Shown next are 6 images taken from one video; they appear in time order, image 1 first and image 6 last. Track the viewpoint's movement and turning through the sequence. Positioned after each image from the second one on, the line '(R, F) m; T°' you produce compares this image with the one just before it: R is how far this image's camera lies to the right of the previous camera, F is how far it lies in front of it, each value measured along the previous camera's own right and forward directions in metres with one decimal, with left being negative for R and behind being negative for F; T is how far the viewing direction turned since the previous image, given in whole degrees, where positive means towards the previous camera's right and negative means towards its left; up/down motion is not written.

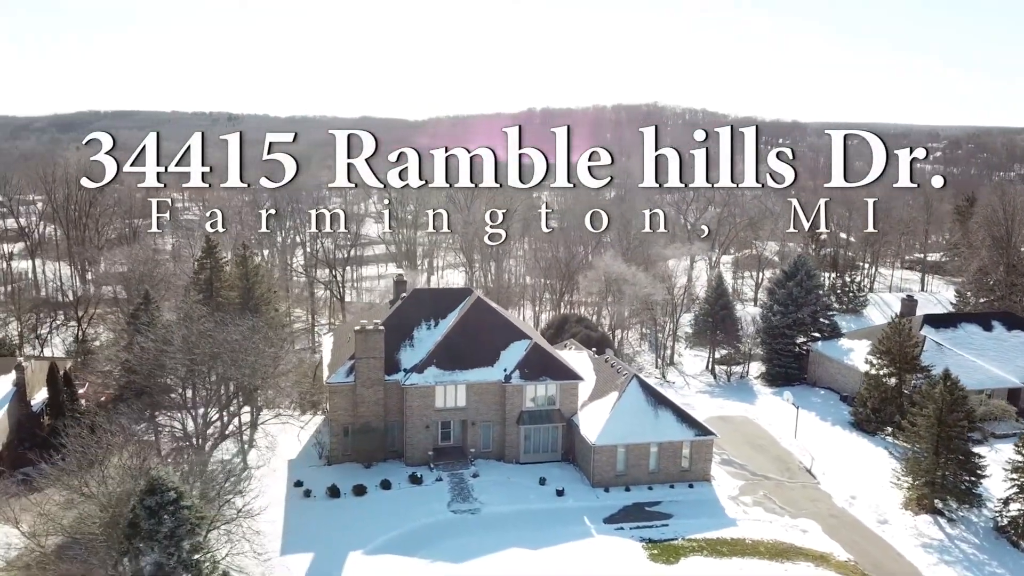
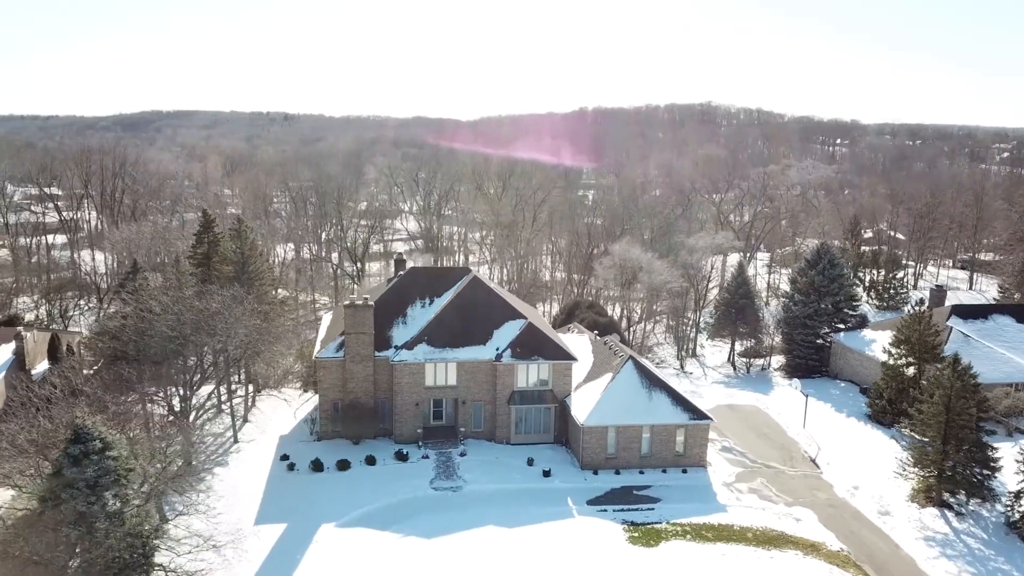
(+2.0, +0.6) m; -3°
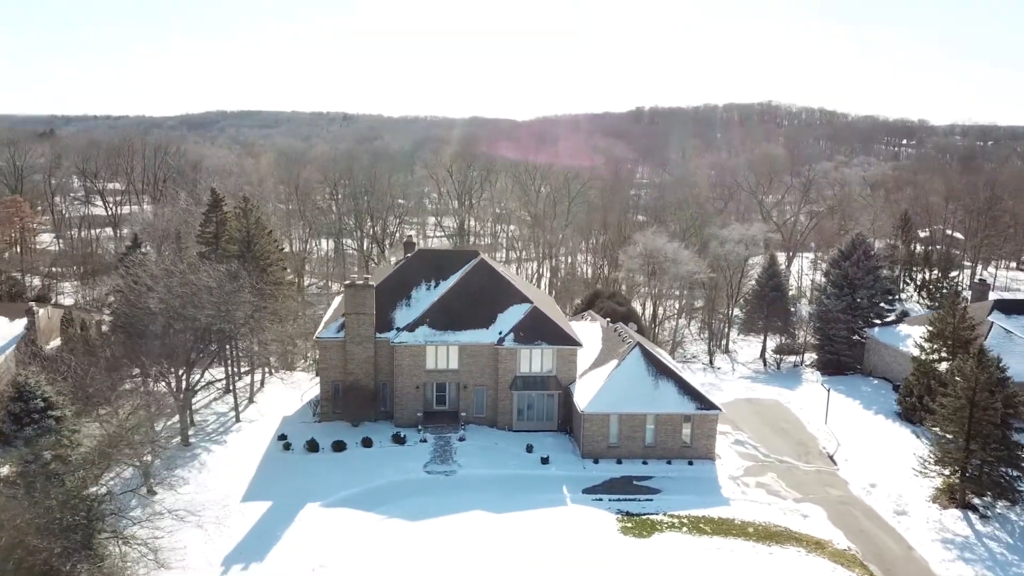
(+1.7, +0.8) m; -4°
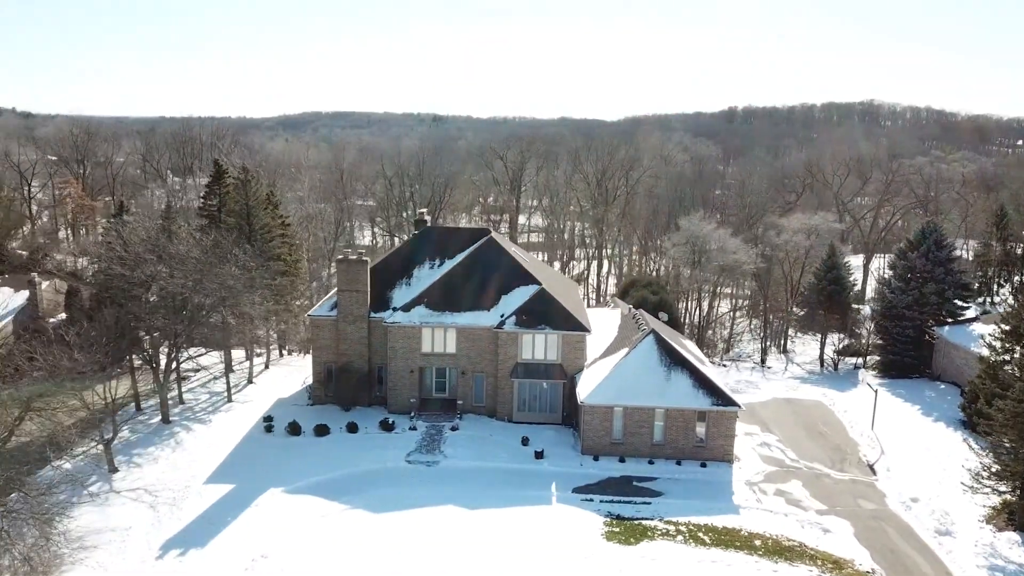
(+2.7, +2.3) m; -6°
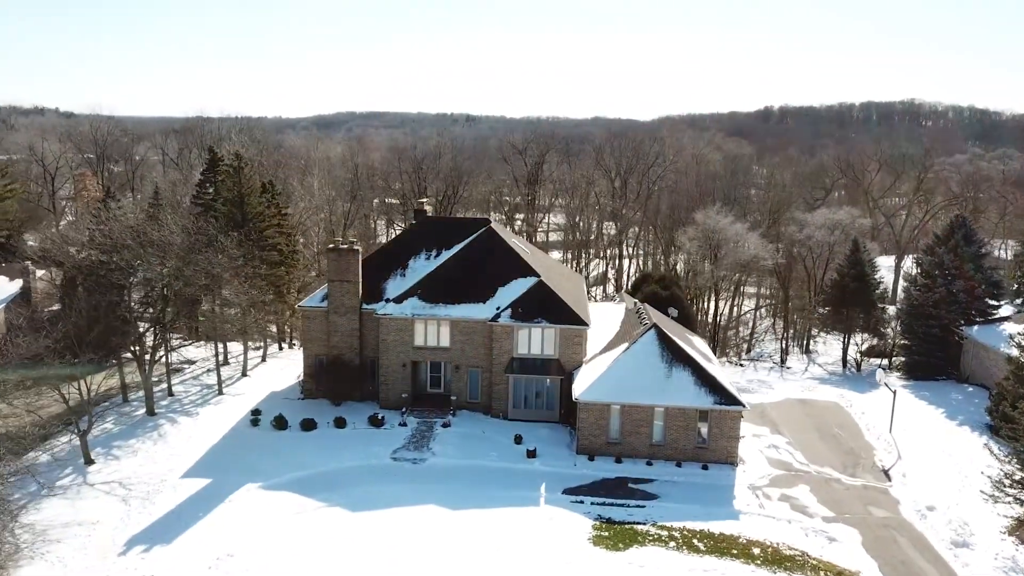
(+1.2, +1.1) m; -2°
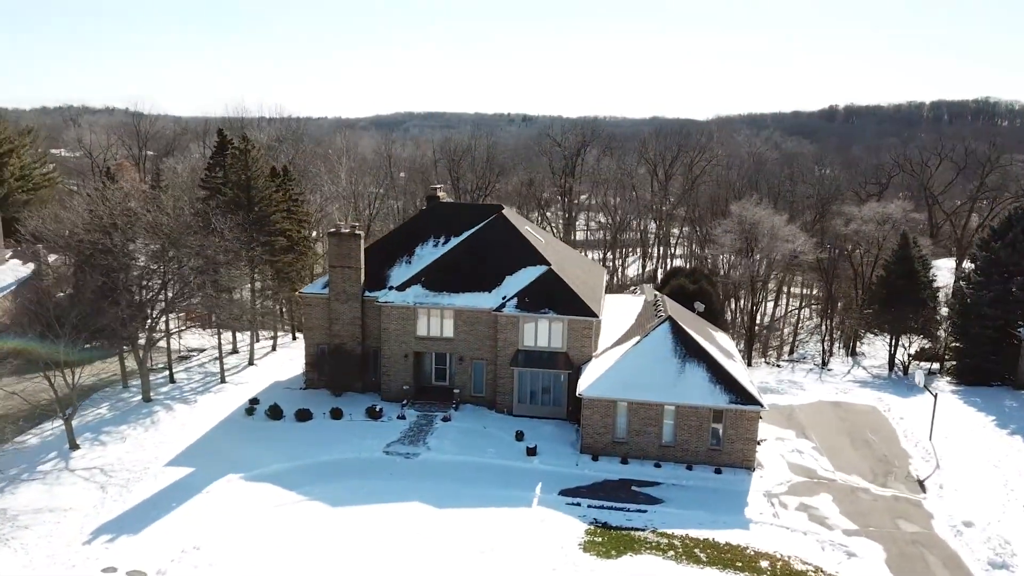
(+1.5, +1.3) m; -4°
